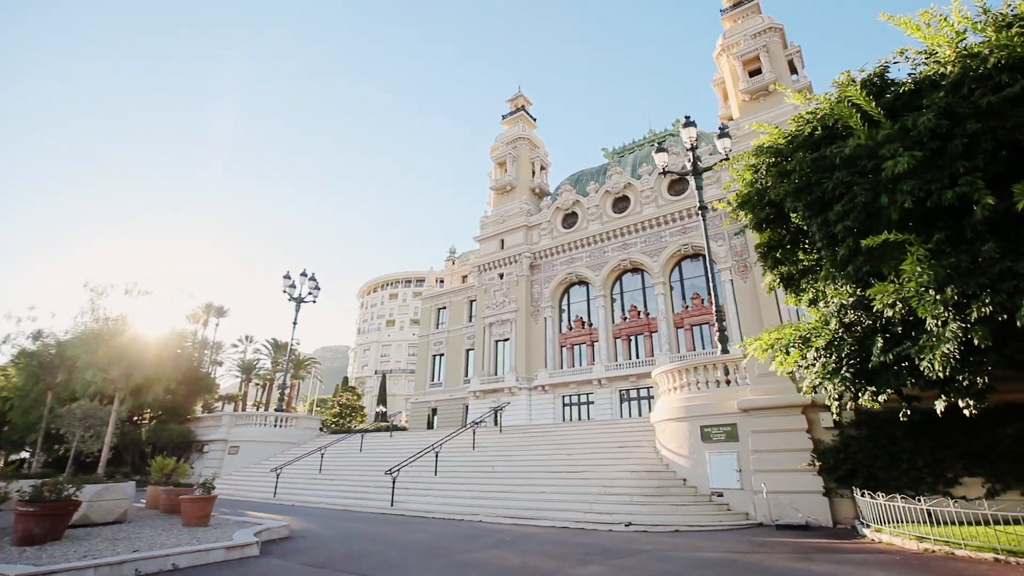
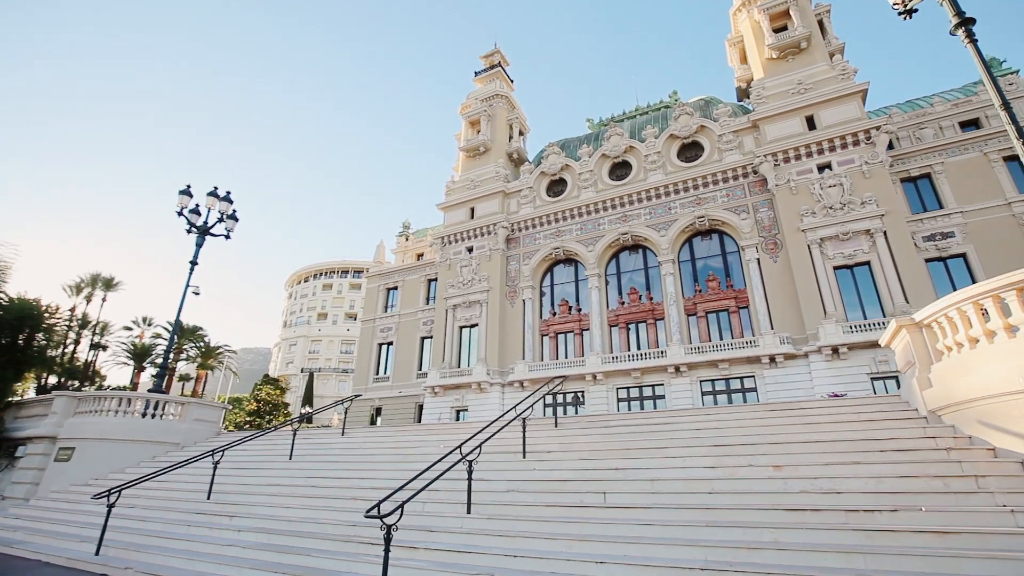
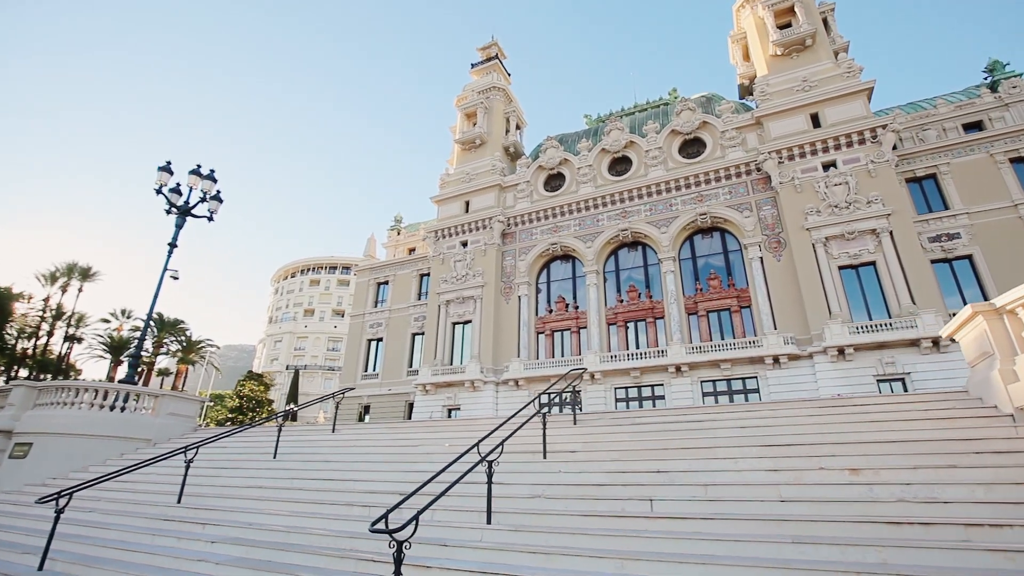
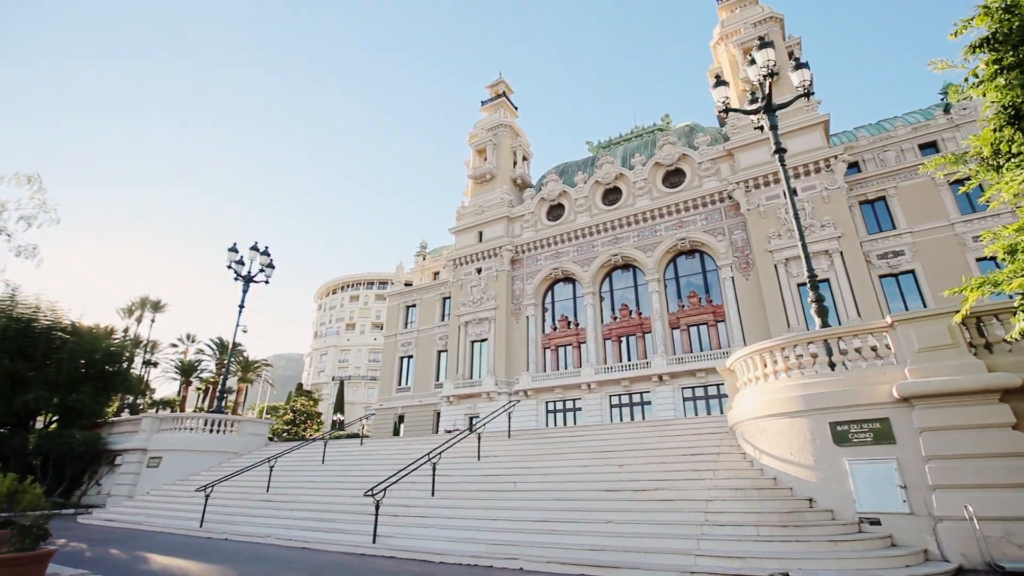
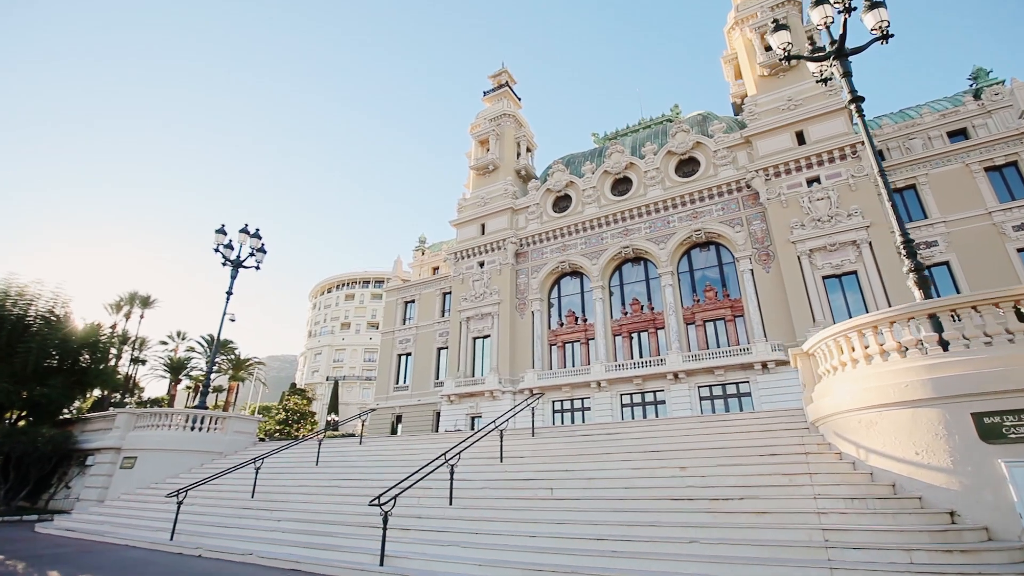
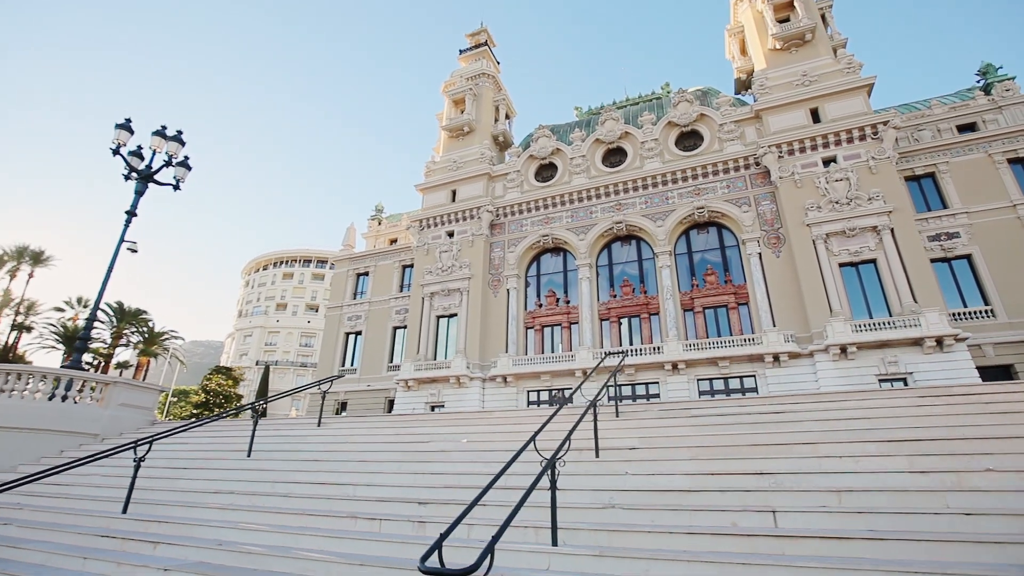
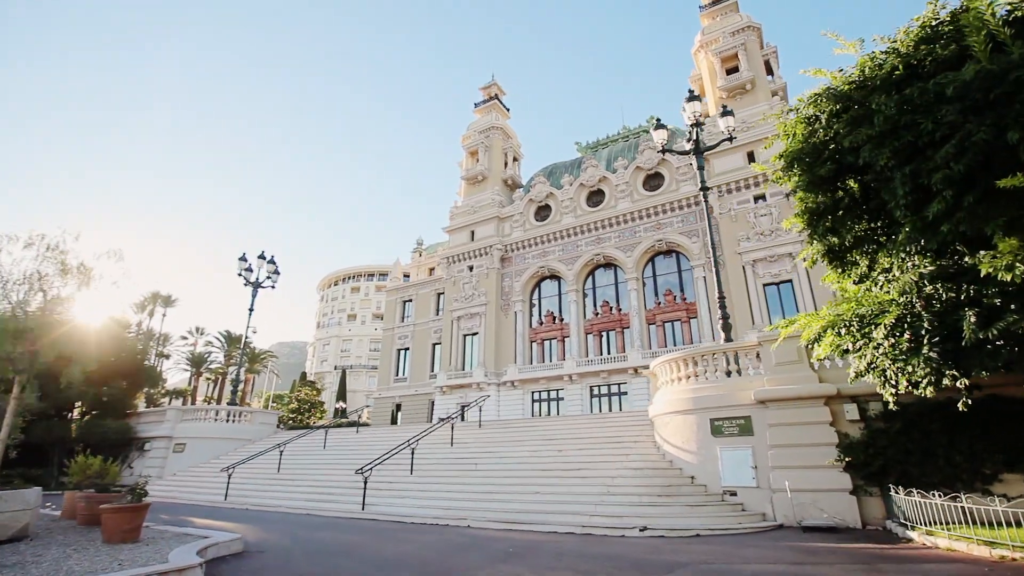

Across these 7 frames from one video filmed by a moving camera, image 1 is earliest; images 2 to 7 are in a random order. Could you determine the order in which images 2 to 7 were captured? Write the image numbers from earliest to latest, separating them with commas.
7, 4, 5, 2, 3, 6
